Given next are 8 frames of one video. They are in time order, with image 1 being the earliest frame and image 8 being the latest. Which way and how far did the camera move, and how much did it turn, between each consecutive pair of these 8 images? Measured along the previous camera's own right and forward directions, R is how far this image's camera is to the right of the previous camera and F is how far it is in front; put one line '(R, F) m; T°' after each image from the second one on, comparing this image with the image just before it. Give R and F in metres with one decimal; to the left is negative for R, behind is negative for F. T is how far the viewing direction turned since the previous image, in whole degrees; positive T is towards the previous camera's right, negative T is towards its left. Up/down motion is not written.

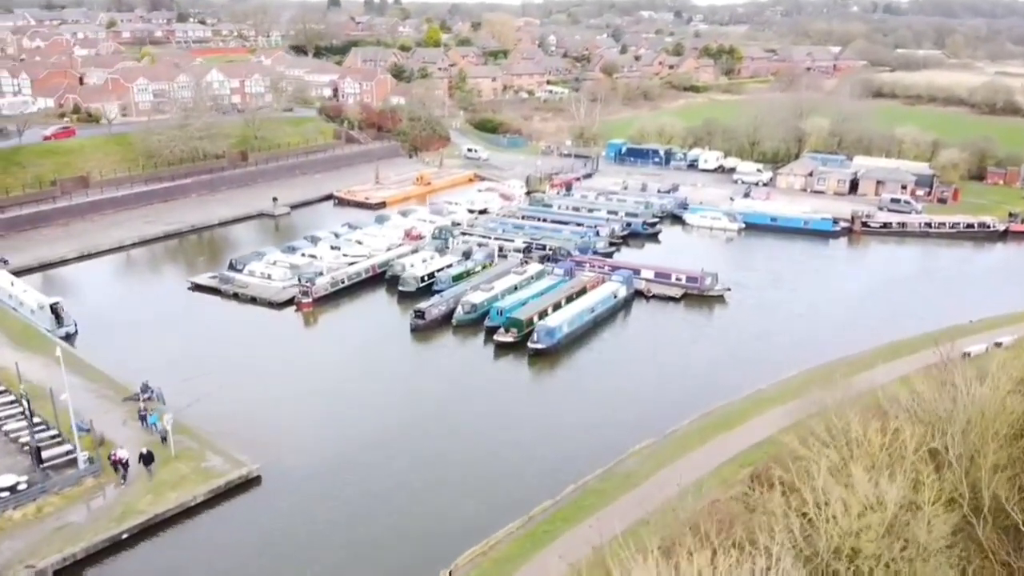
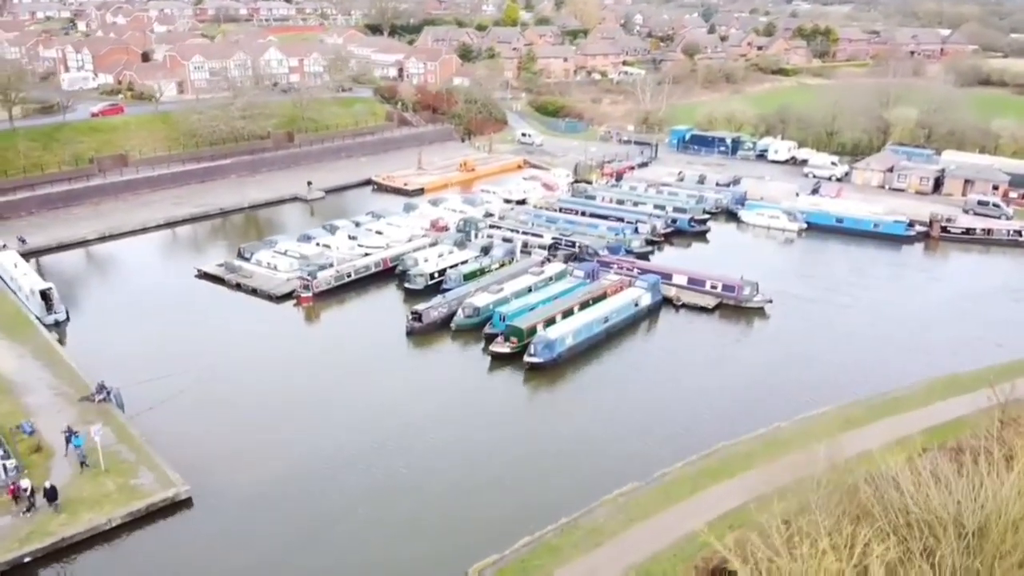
(+3.0, +3.1) m; -6°
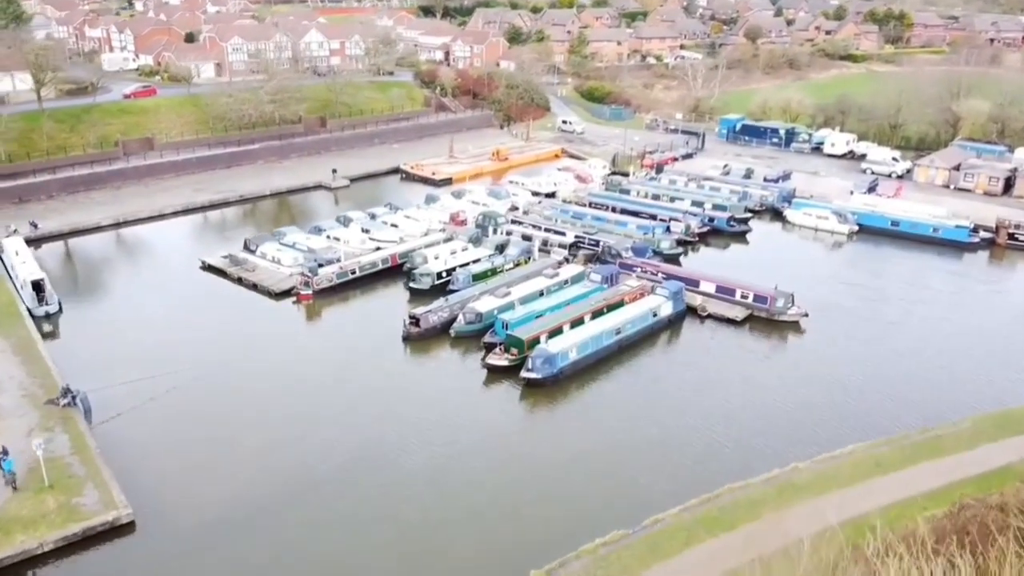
(+1.8, +2.4) m; -4°
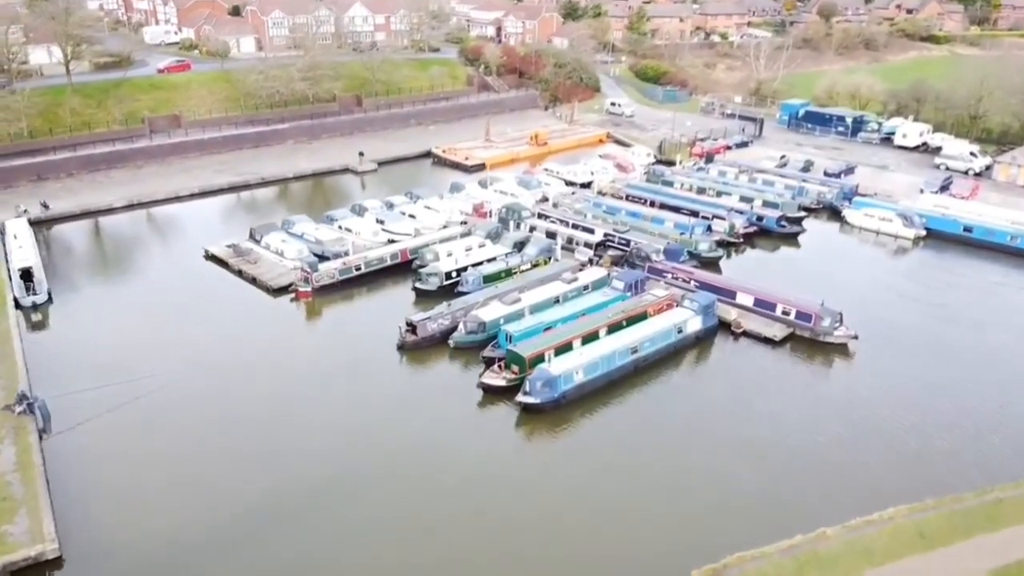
(+1.6, +2.8) m; -4°
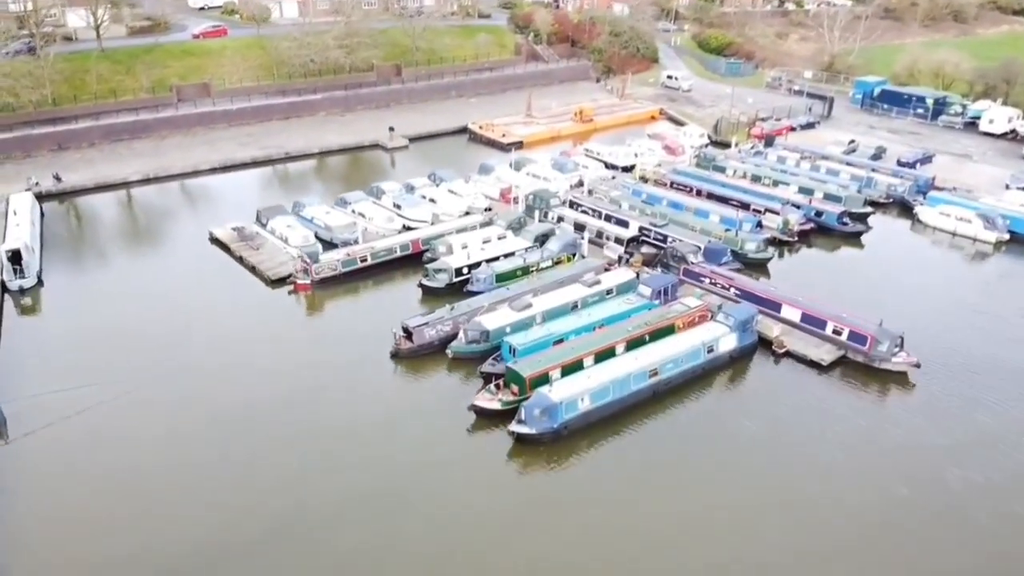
(+1.5, +2.9) m; -4°
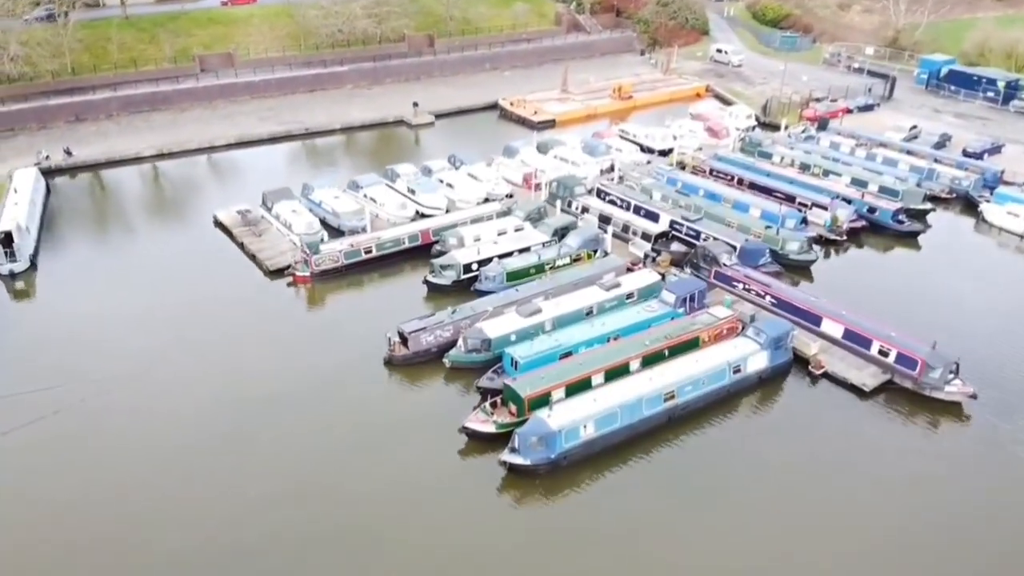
(+1.1, +2.2) m; -3°
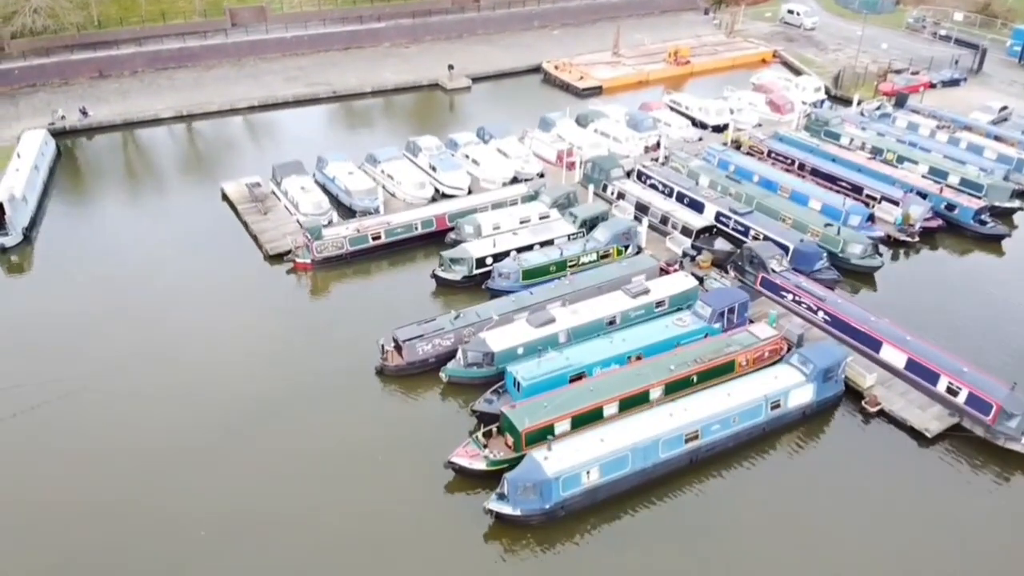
(+1.1, +2.6) m; -4°
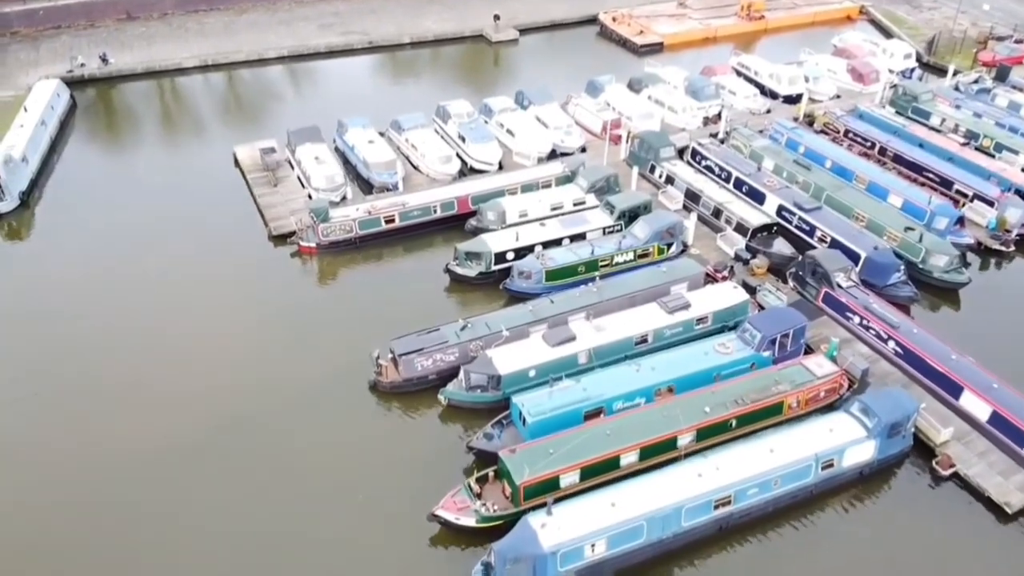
(+0.9, +2.6) m; -4°
